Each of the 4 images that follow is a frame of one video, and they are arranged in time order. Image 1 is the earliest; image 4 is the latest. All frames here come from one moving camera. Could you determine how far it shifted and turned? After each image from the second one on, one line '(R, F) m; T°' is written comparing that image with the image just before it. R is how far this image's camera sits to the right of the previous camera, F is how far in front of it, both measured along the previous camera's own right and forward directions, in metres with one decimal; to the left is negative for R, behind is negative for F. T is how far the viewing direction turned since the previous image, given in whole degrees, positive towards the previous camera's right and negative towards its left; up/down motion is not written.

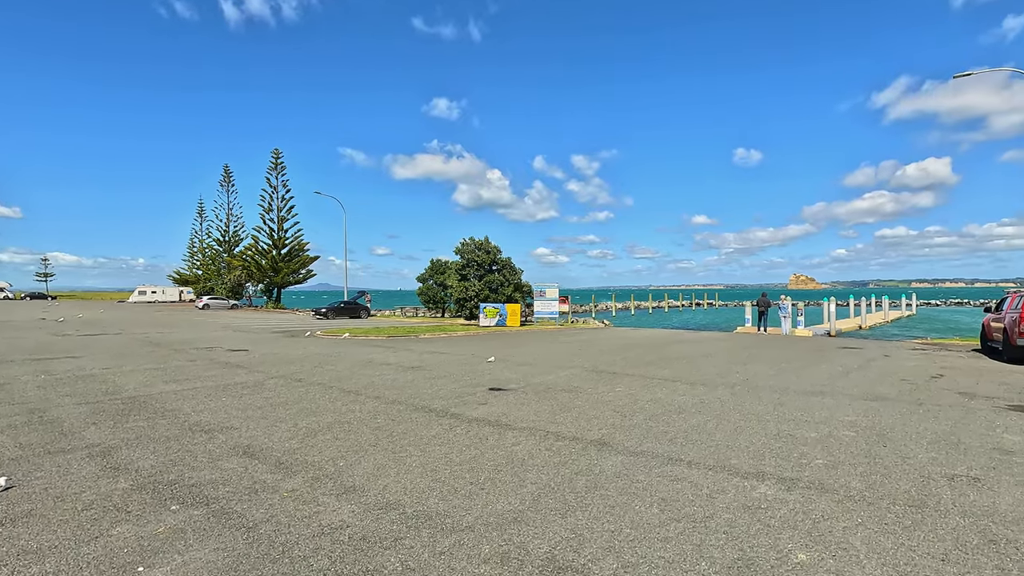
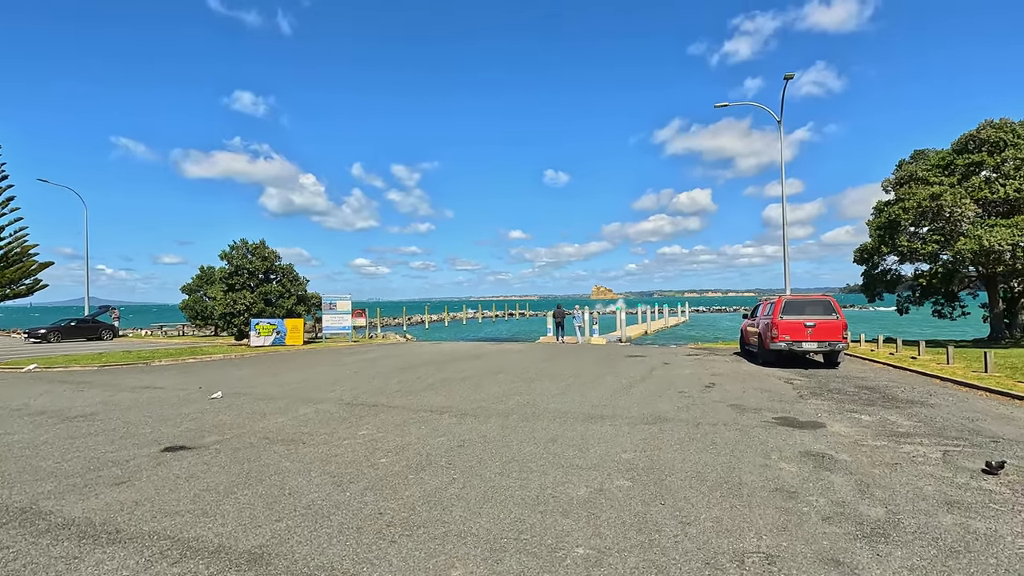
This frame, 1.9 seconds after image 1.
(+1.6, +2.2) m; +19°
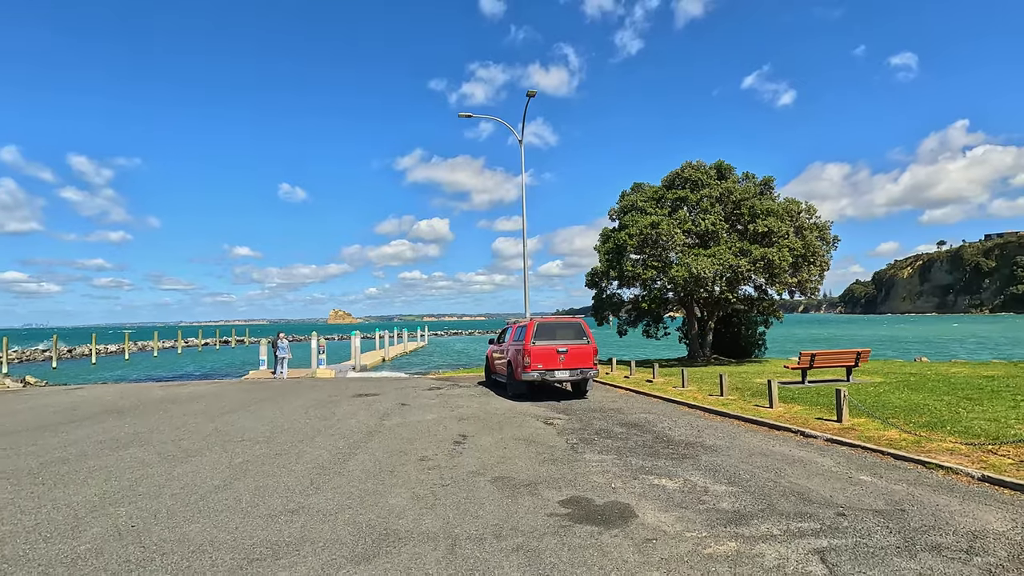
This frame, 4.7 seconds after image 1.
(+1.1, +3.8) m; +27°
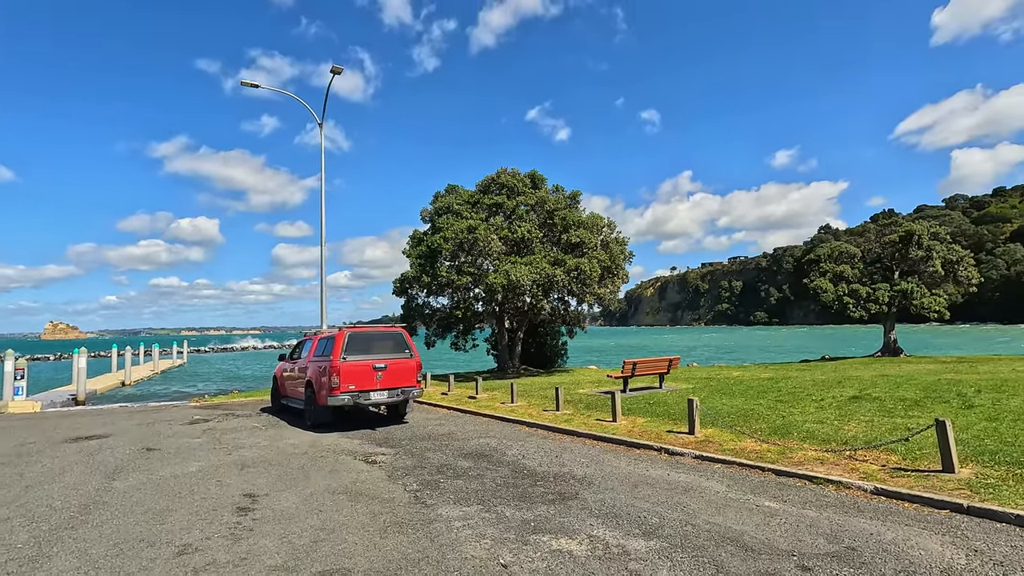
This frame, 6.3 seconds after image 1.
(-0.4, +2.2) m; +22°
